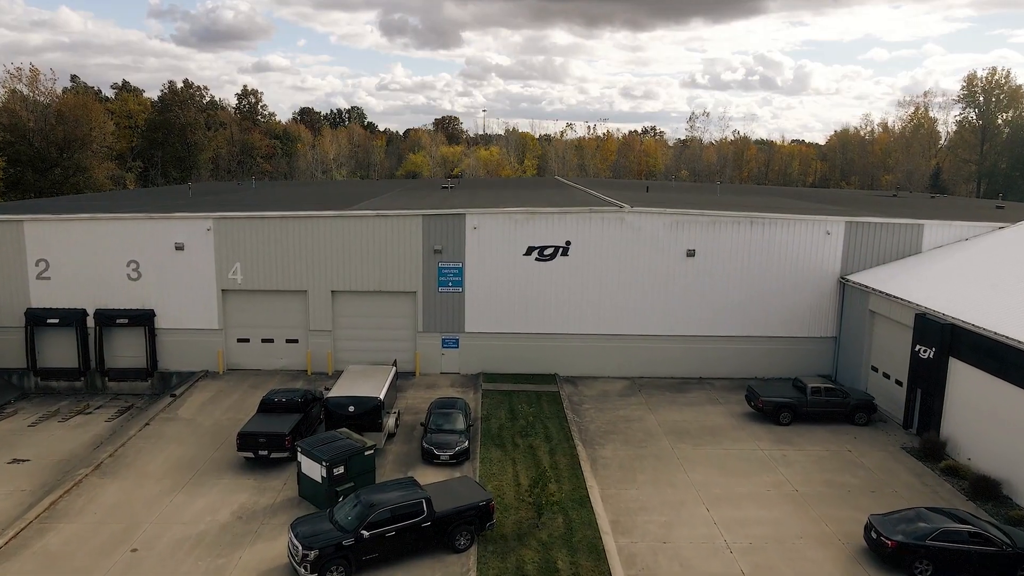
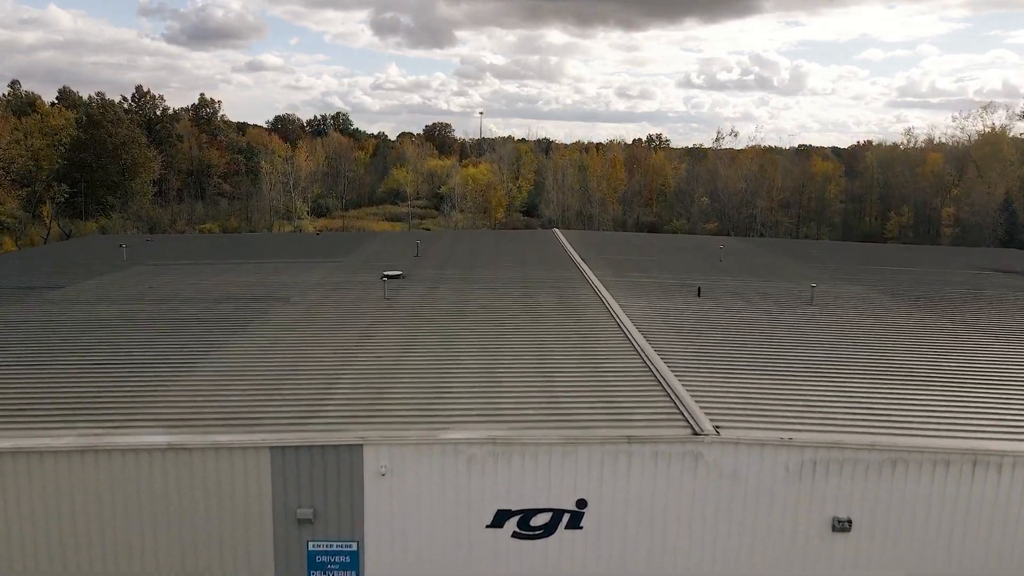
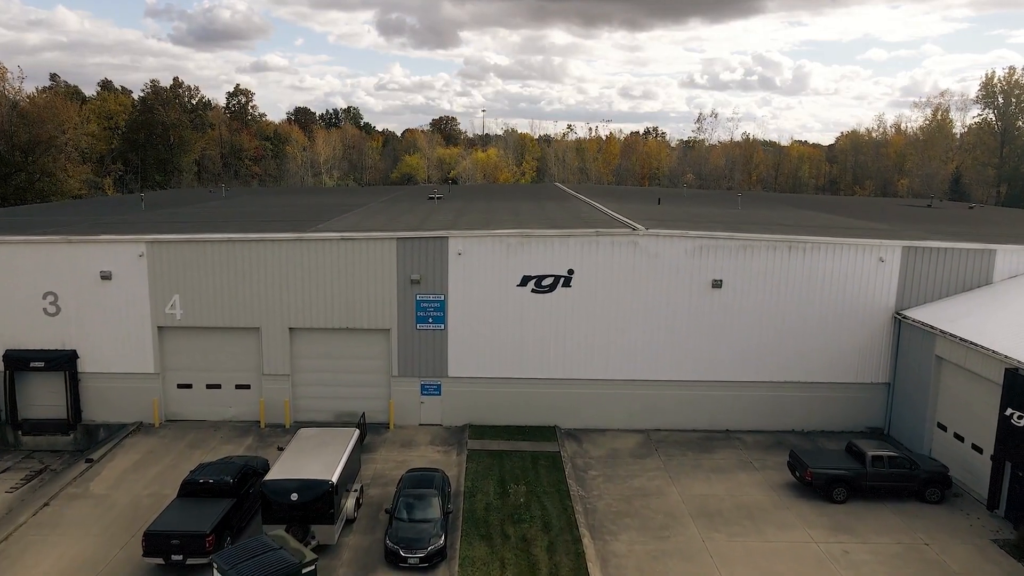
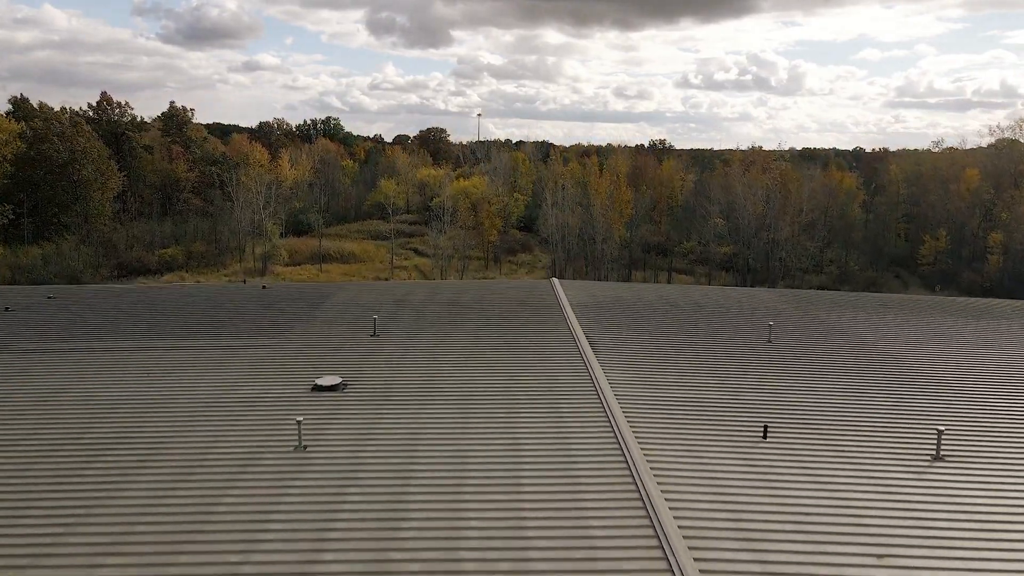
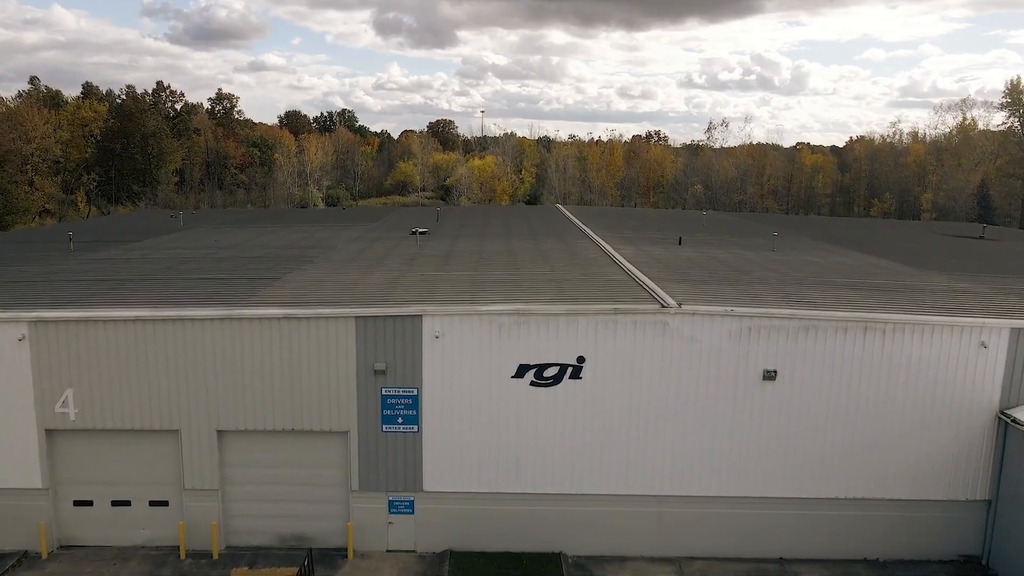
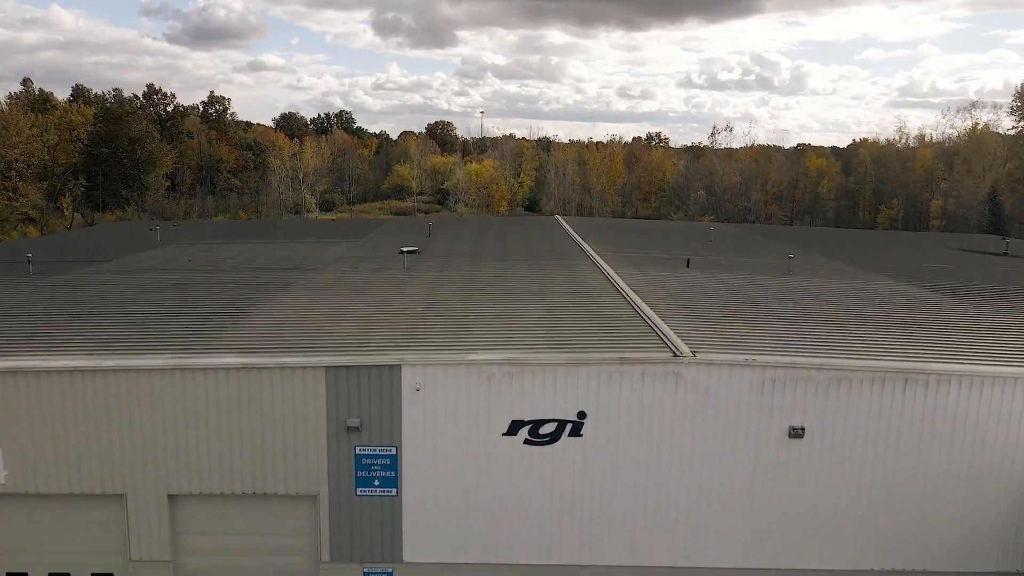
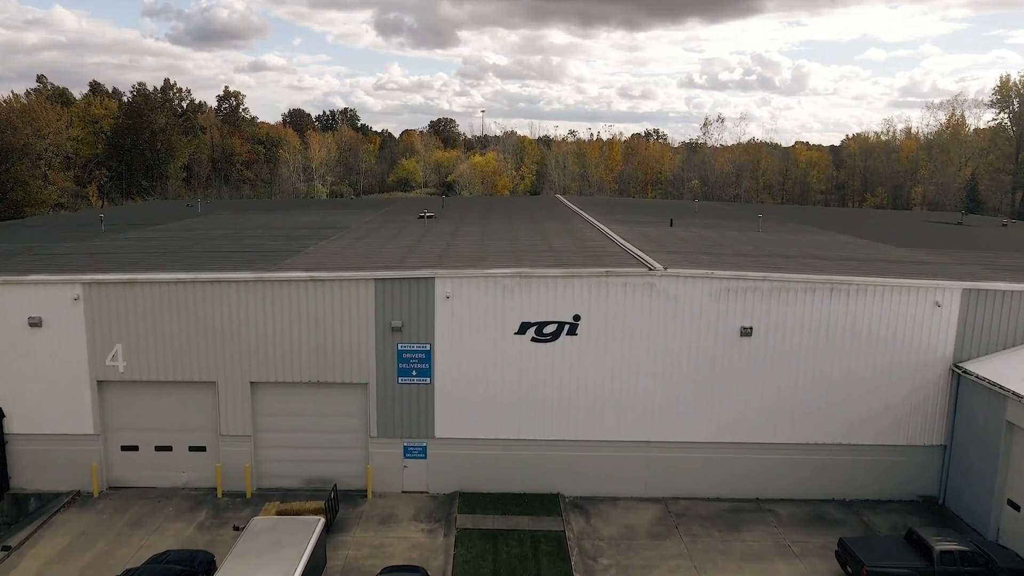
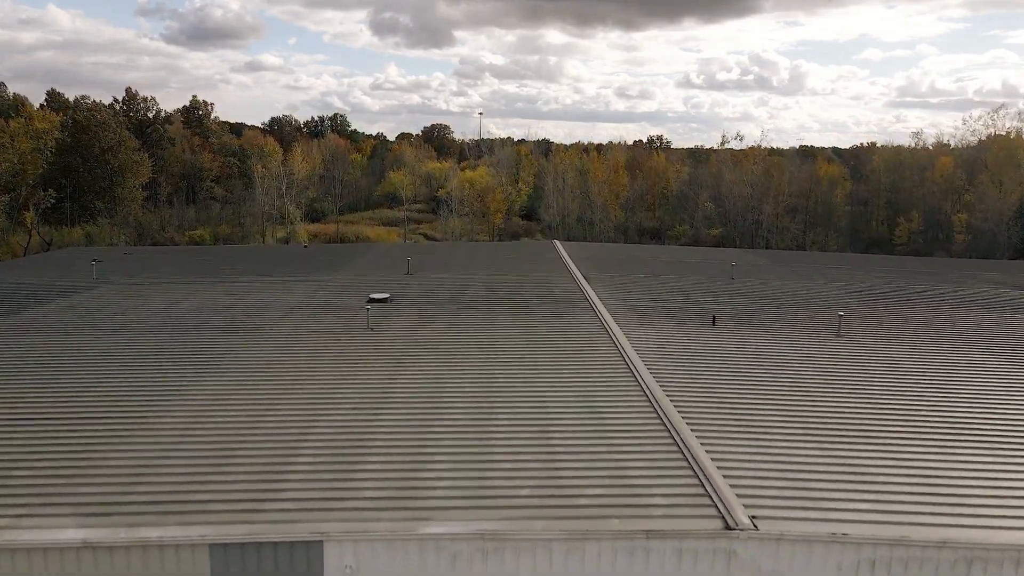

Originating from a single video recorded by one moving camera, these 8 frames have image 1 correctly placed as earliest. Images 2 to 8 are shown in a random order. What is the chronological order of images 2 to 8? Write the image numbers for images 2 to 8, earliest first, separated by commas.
3, 7, 5, 6, 2, 8, 4
